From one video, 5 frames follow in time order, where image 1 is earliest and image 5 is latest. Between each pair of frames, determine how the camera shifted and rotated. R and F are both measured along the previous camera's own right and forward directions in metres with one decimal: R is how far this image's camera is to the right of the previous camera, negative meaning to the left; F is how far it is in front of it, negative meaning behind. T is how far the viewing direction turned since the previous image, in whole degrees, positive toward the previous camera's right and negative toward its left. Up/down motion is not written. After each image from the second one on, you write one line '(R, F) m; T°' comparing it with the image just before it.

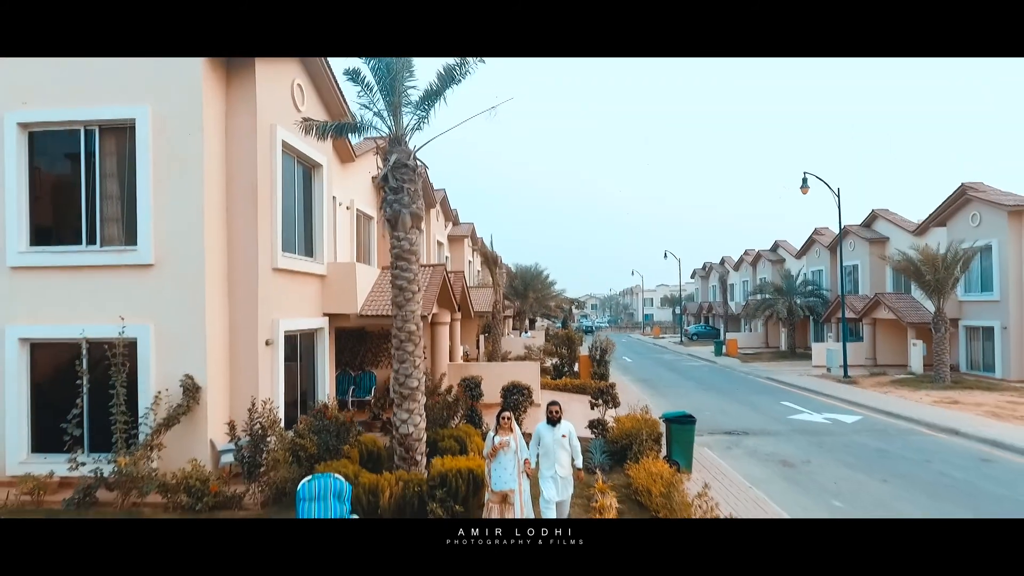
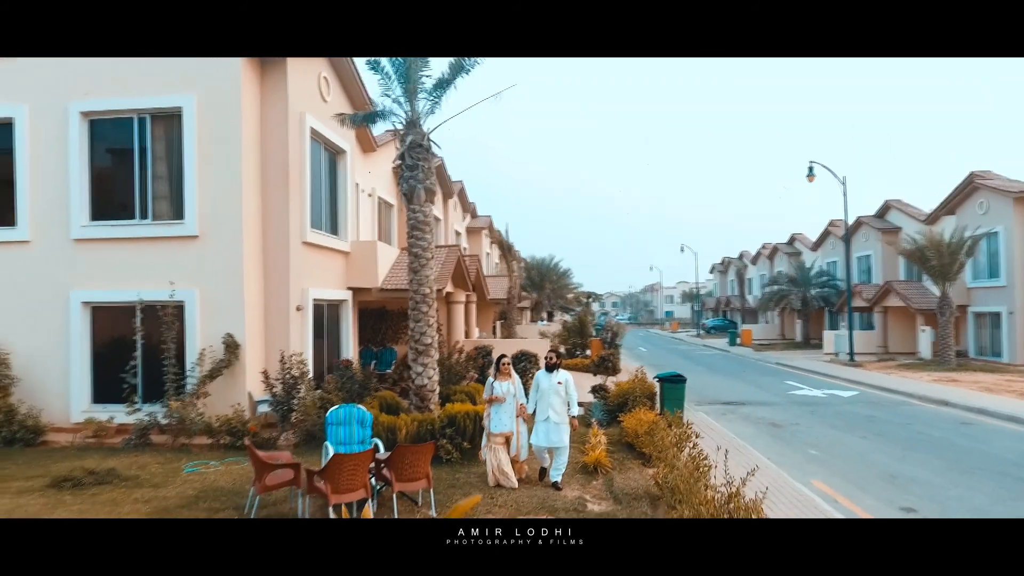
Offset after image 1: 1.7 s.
(+0.2, -0.8) m; -2°
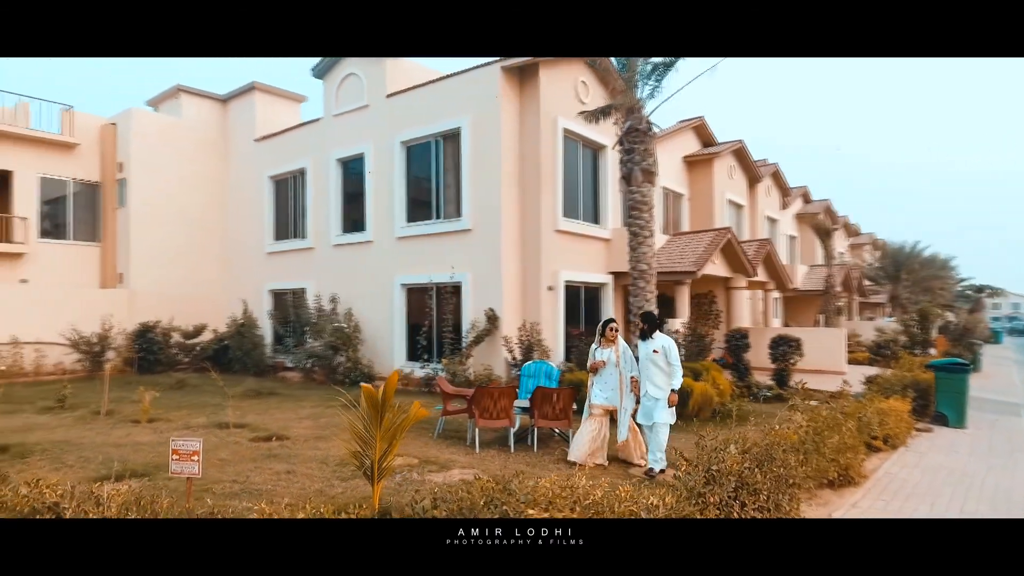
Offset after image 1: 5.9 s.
(+1.8, 0.0) m; -32°
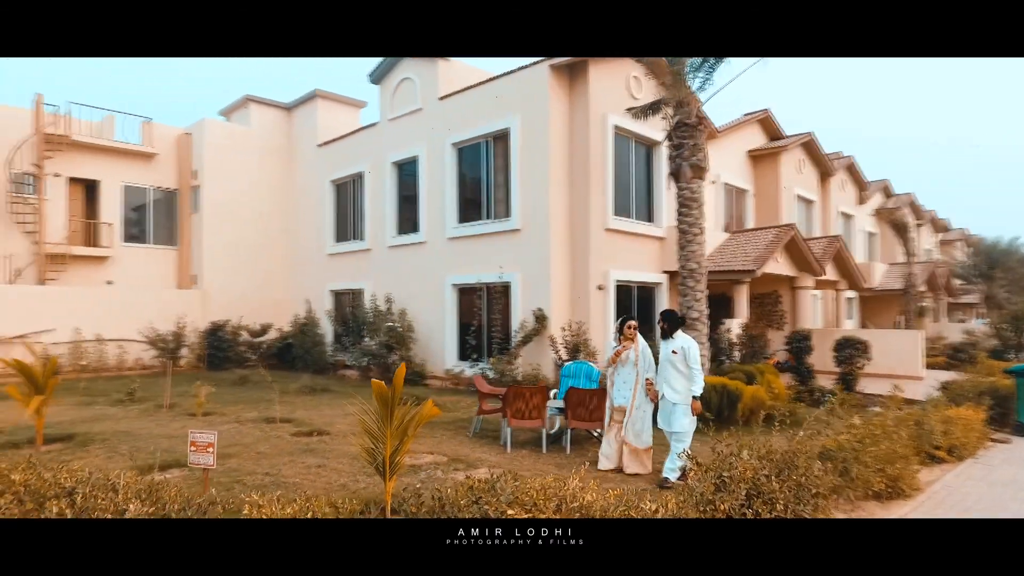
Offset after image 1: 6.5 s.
(+0.3, +0.1) m; -6°
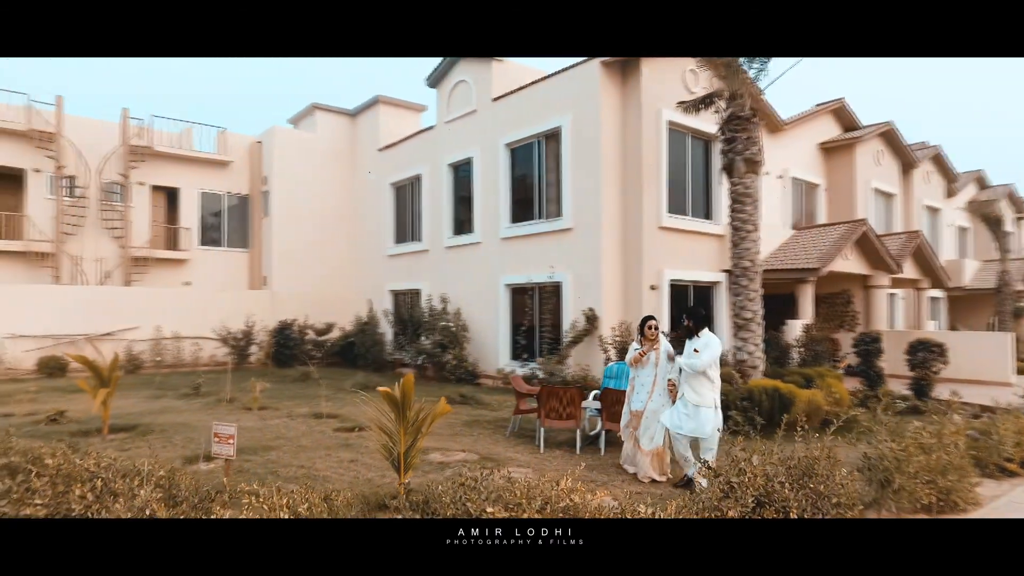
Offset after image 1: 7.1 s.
(+0.3, 0.0) m; -6°
